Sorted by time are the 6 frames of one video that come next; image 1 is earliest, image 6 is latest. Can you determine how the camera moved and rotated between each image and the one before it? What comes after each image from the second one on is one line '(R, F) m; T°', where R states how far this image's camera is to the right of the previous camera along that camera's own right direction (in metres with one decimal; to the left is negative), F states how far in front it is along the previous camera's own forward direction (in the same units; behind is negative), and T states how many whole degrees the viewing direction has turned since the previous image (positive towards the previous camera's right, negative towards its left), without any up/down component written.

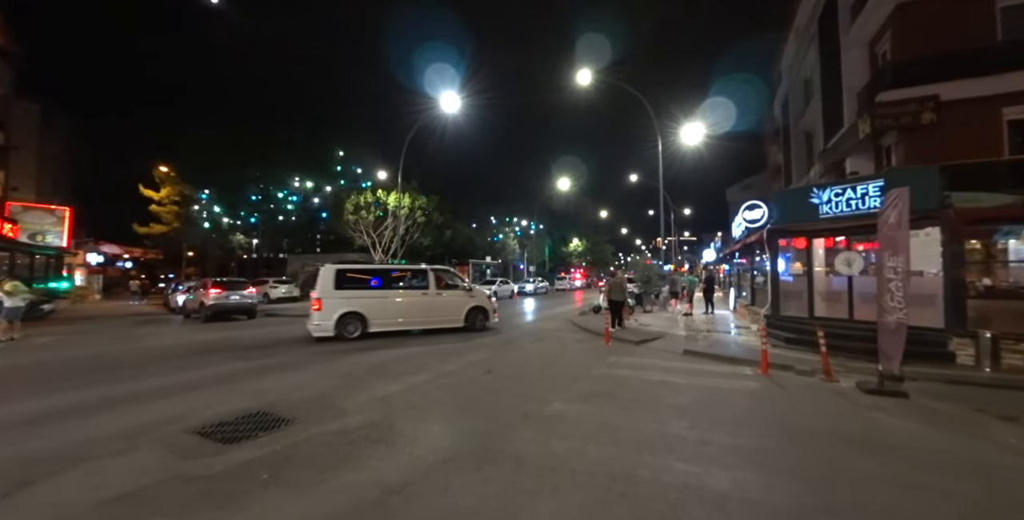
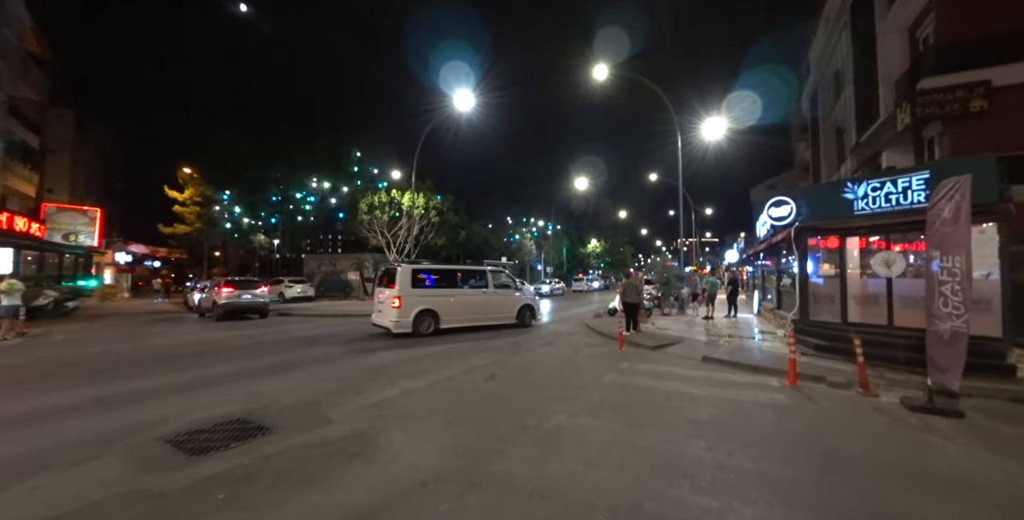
(+0.3, +0.5) m; -3°
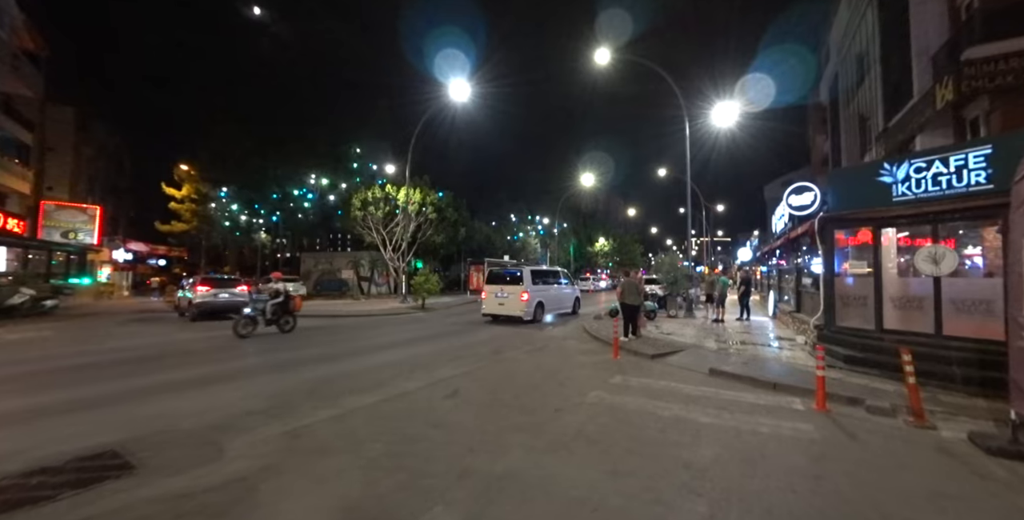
(+0.7, +1.3) m; -1°
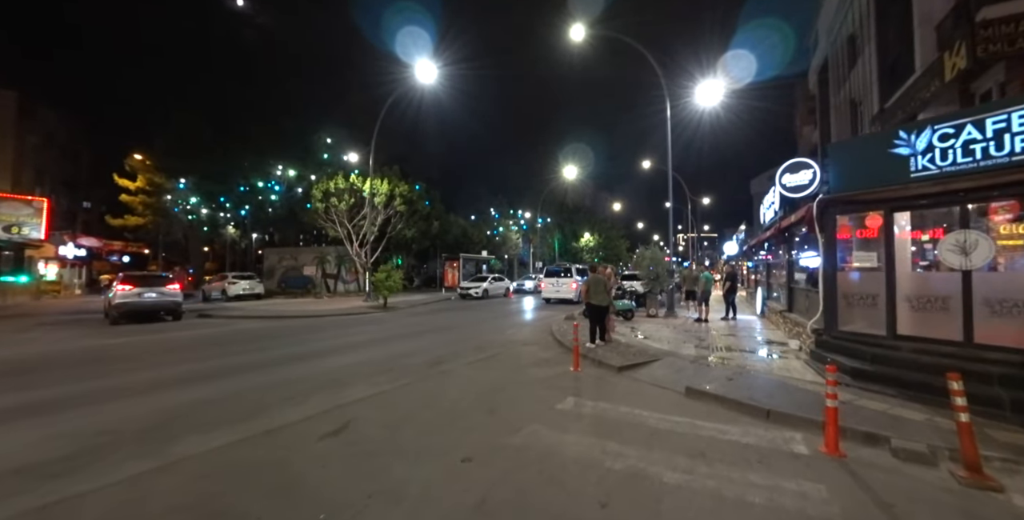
(+1.0, +1.7) m; +2°
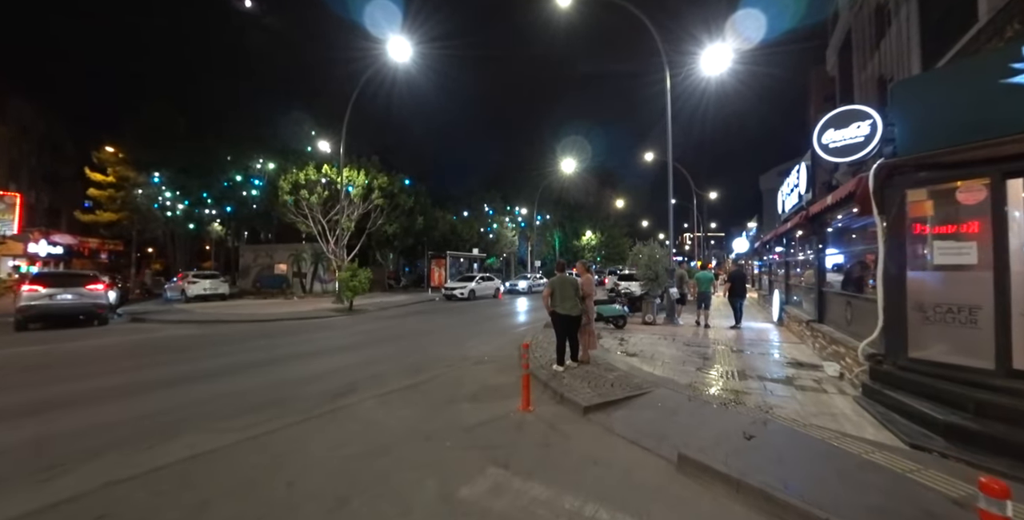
(+1.2, +2.3) m; -1°
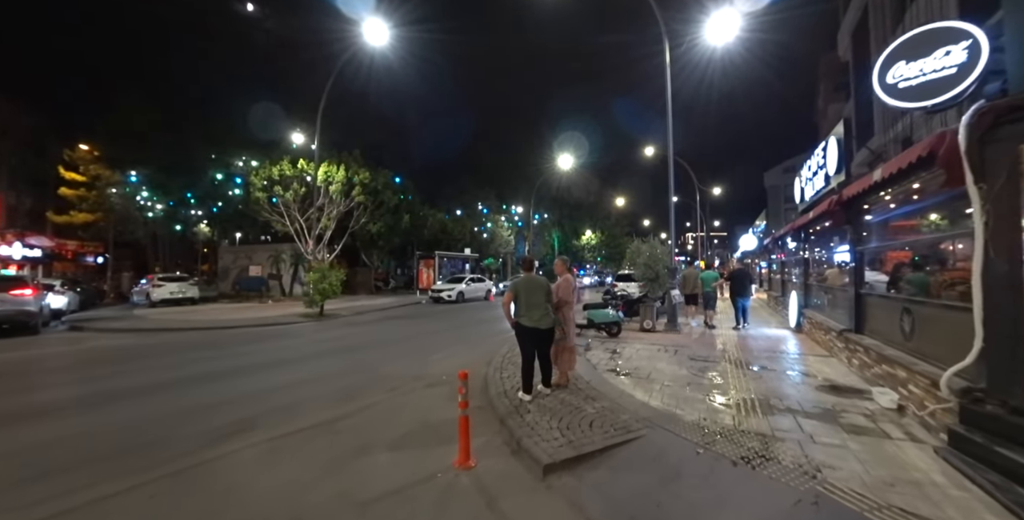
(+0.7, +1.6) m; 0°
